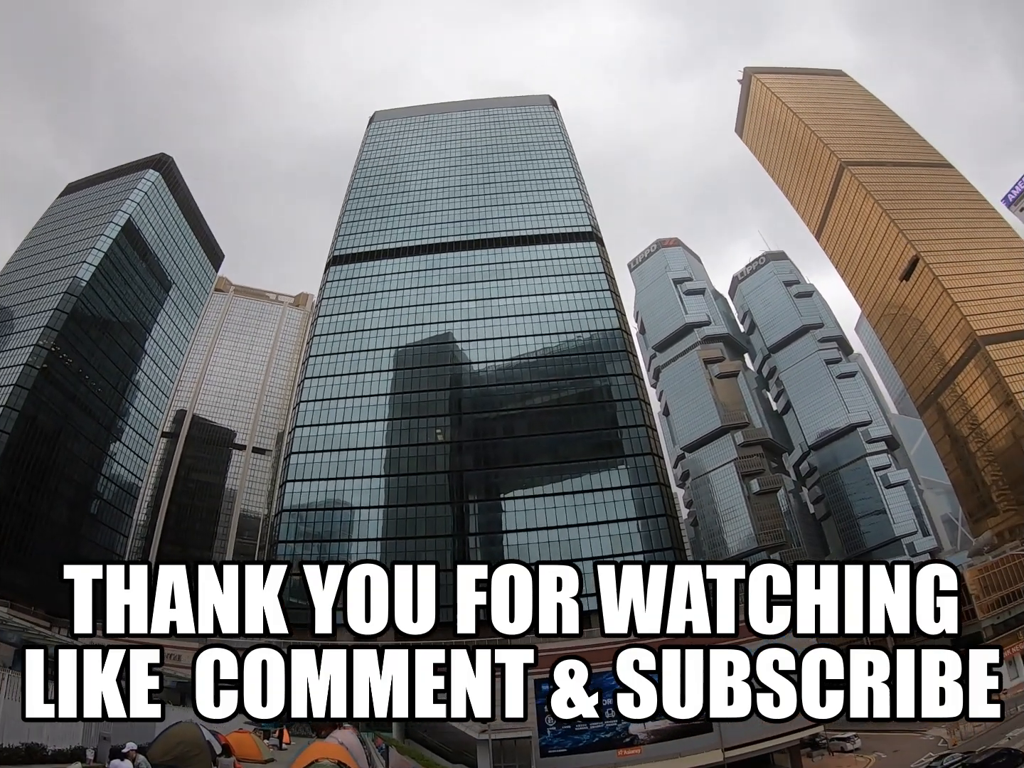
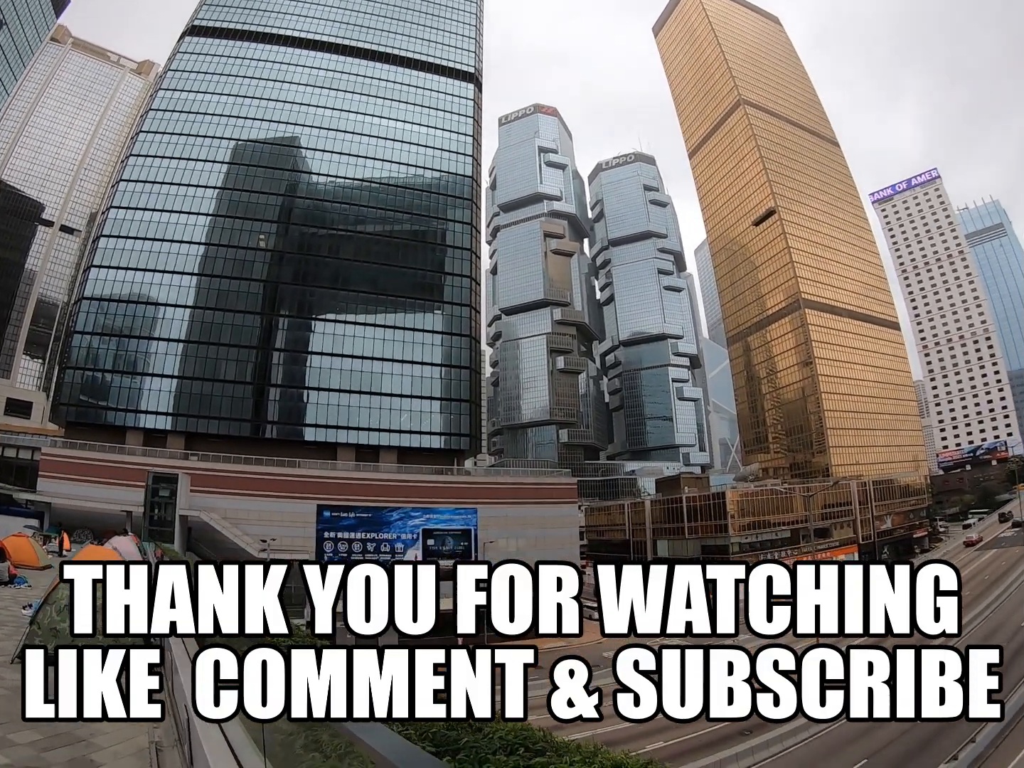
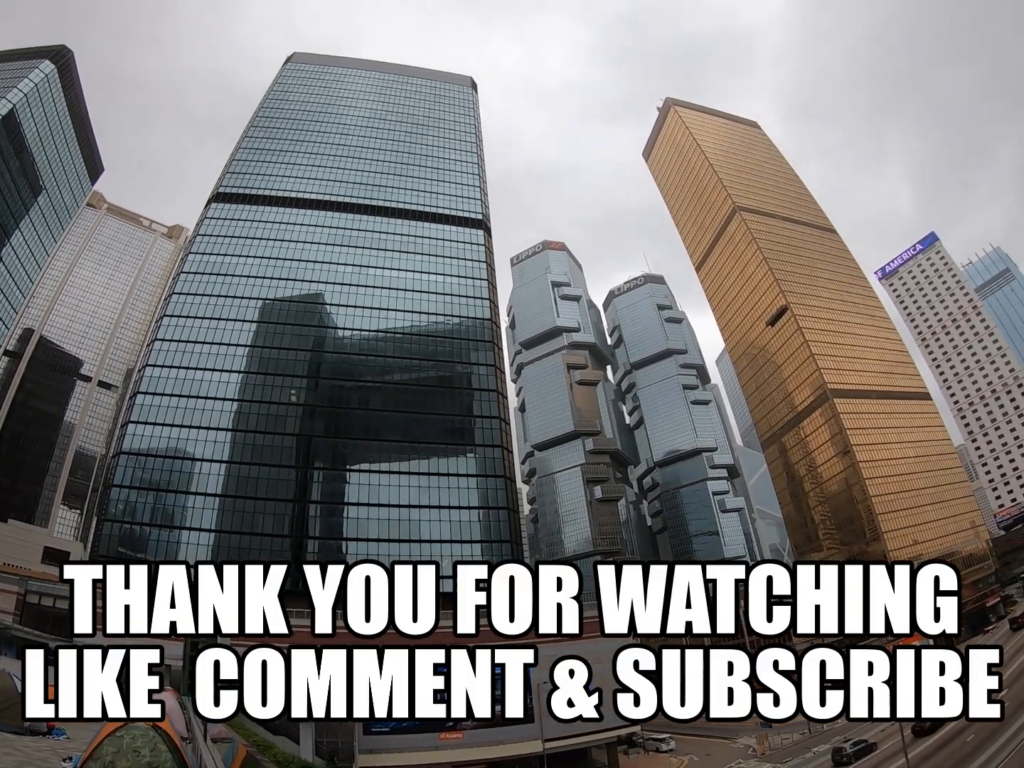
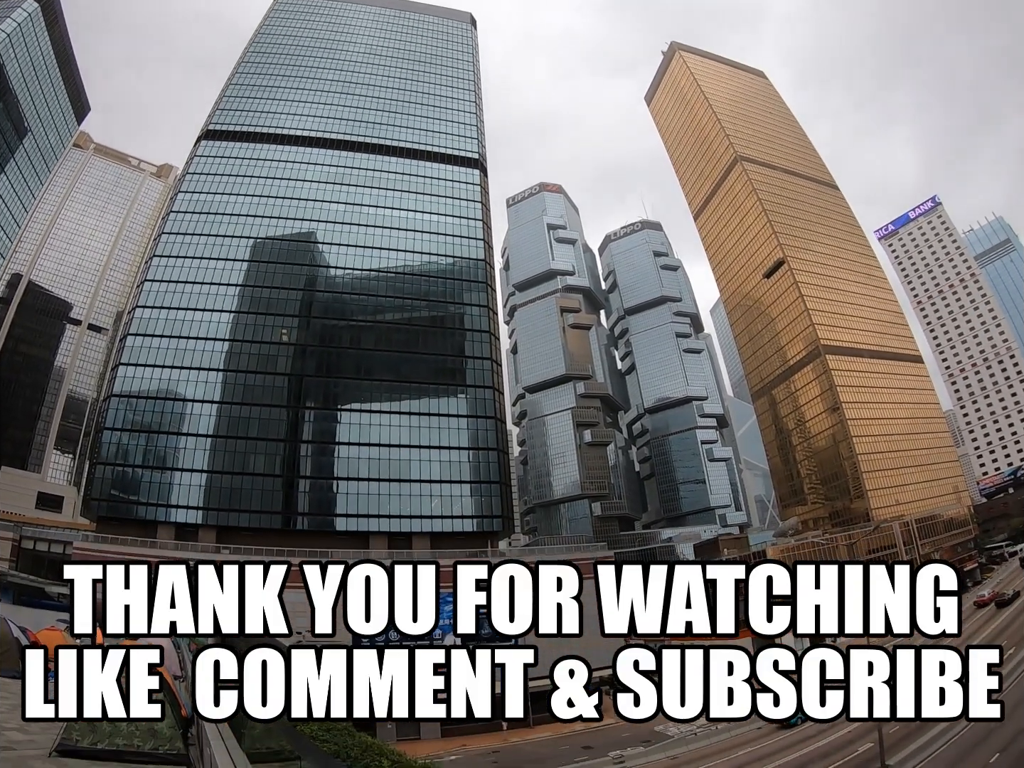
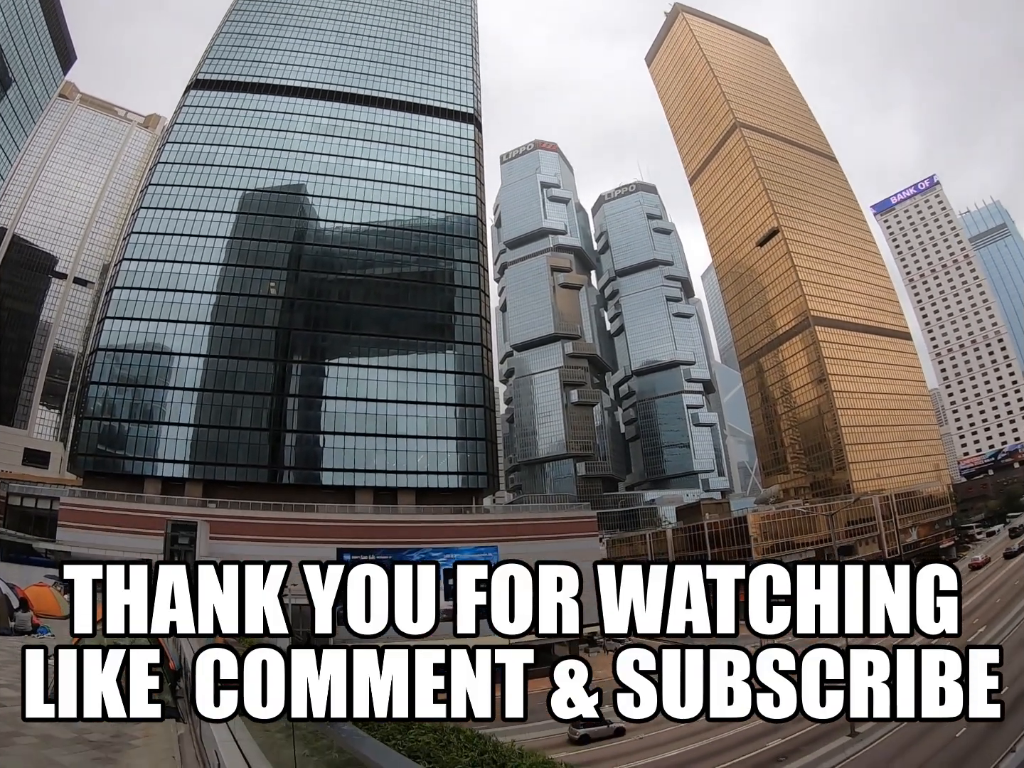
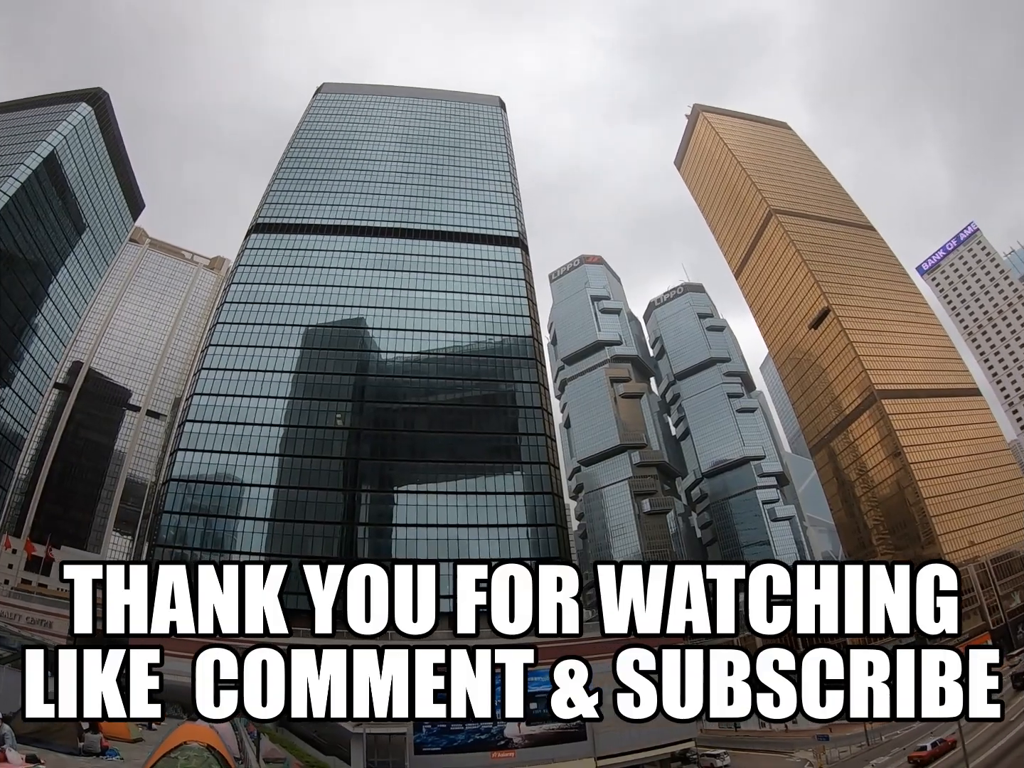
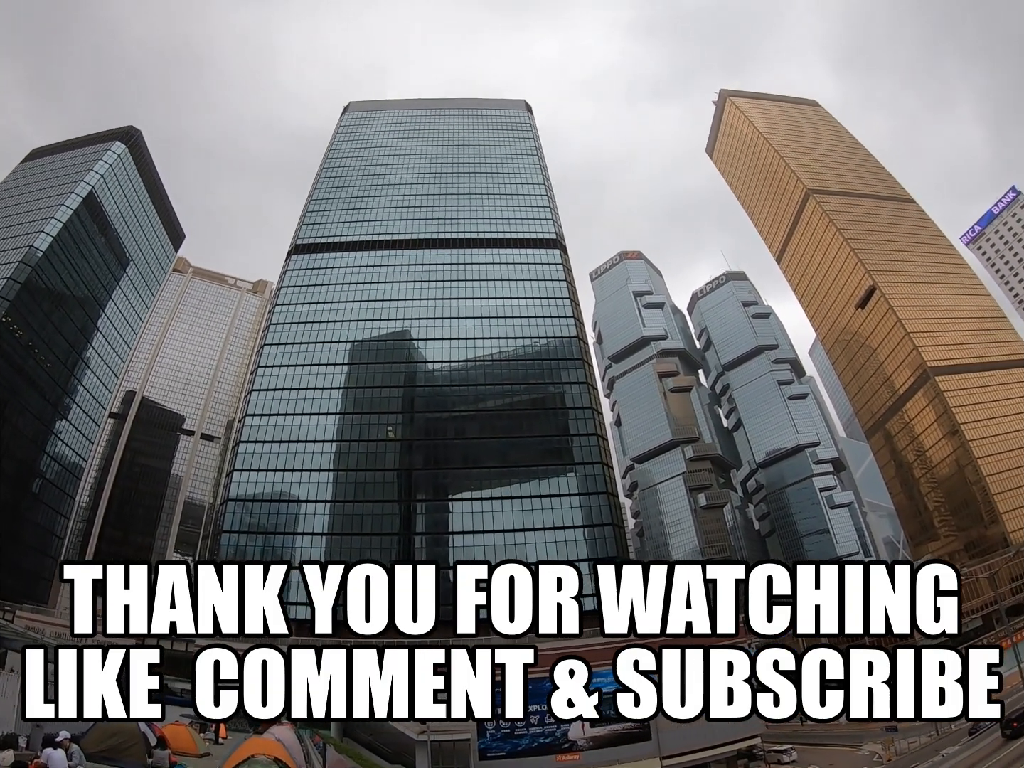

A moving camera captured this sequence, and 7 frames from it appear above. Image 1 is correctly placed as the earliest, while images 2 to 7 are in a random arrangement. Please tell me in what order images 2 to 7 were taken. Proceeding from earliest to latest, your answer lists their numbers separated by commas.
7, 6, 3, 4, 5, 2
